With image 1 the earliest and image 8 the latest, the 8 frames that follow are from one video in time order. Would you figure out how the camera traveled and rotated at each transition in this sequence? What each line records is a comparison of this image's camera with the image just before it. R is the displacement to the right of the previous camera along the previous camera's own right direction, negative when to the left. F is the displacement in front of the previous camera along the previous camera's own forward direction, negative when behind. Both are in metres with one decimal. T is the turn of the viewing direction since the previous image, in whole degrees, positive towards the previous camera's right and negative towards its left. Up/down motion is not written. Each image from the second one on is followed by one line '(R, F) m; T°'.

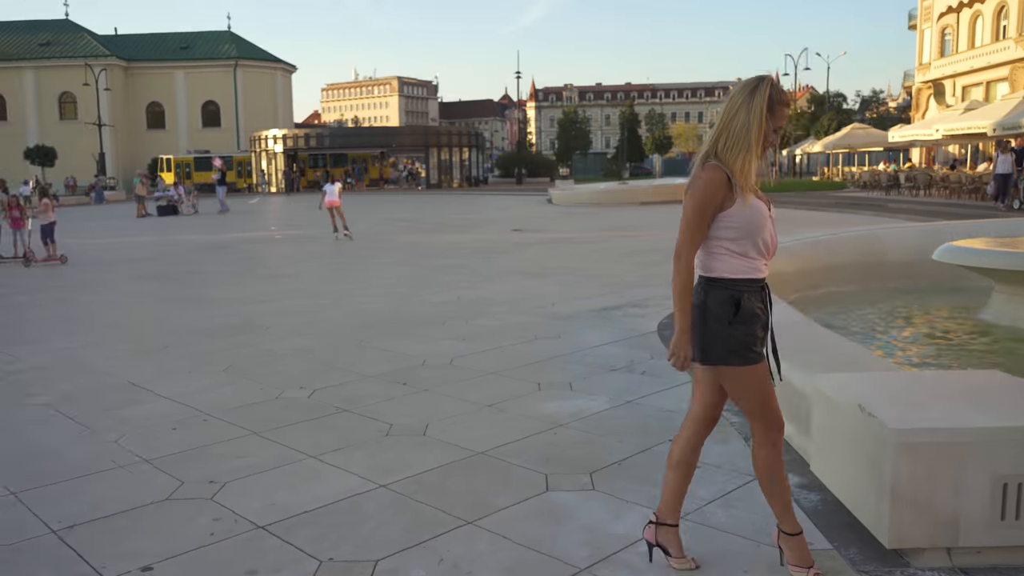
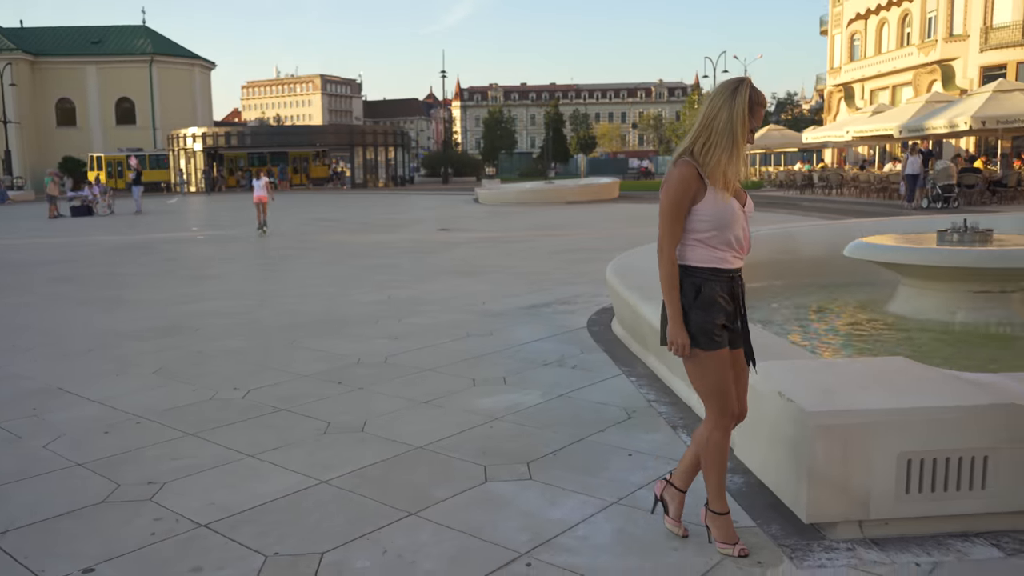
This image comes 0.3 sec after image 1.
(-0.1, -0.1) m; +5°
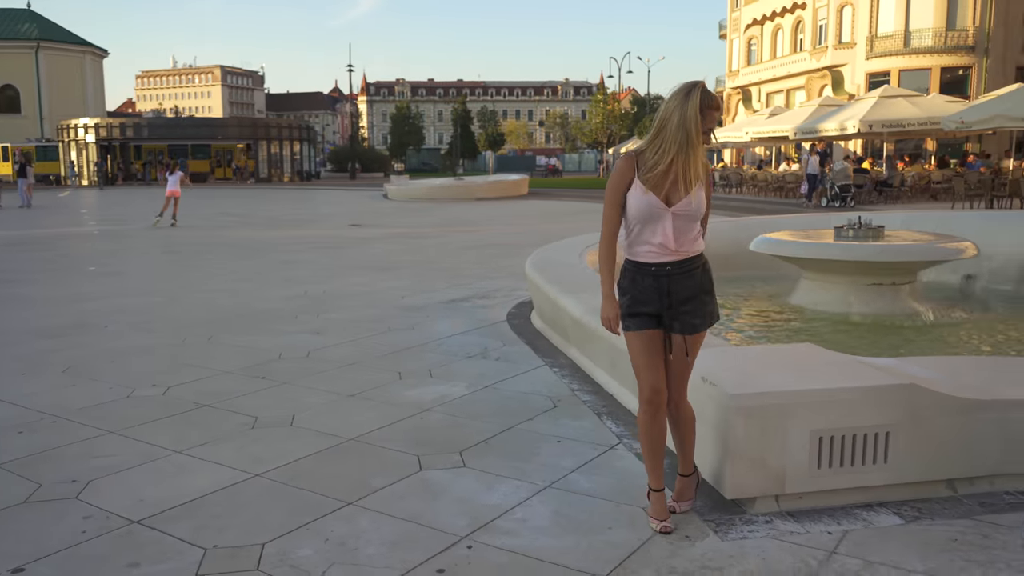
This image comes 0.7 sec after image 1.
(-0.1, -0.1) m; +6°
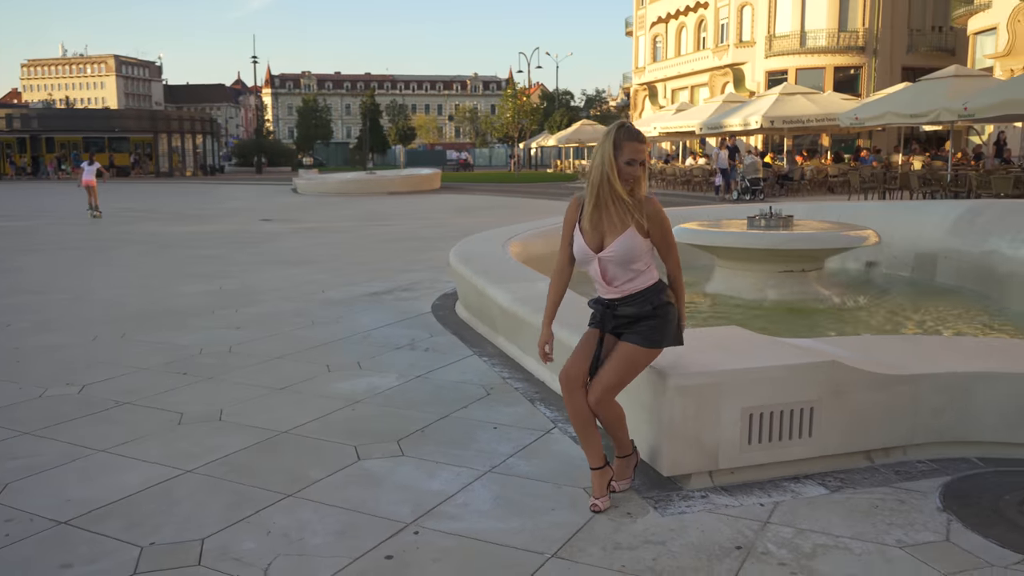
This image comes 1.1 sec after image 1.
(-0.1, 0.0) m; +6°
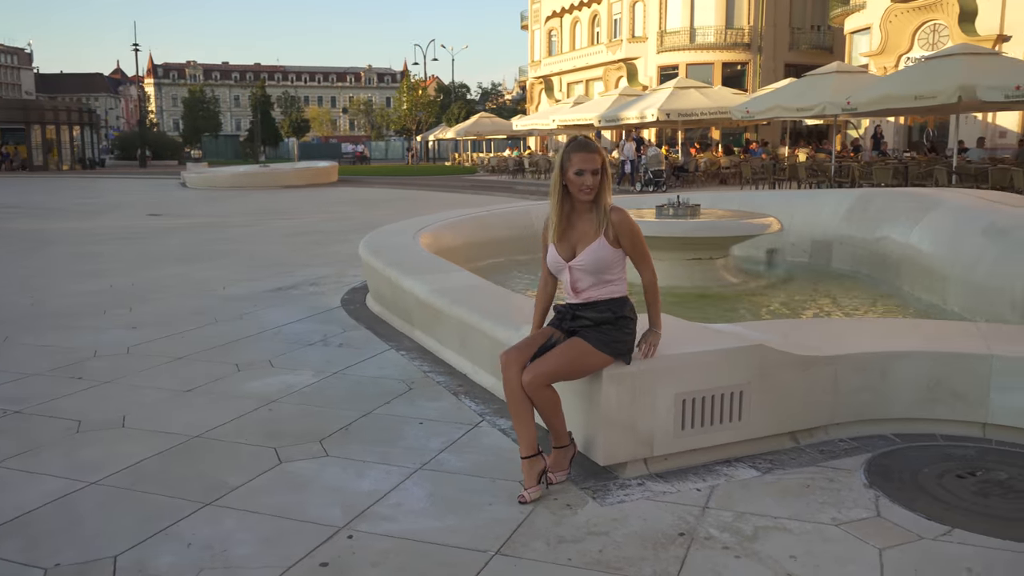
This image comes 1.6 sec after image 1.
(-0.1, +0.1) m; +7°
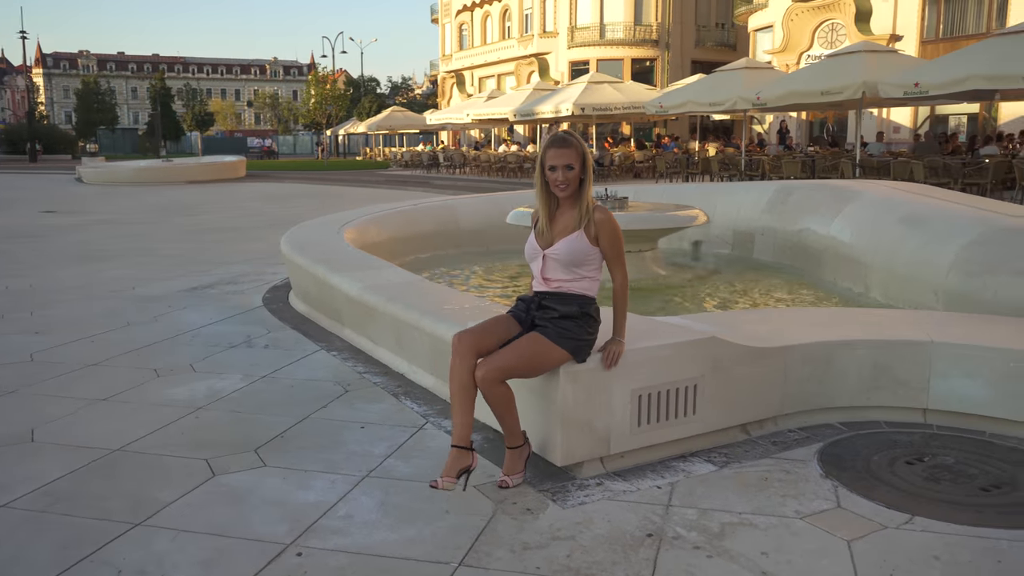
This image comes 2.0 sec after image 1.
(-0.2, +0.2) m; +6°
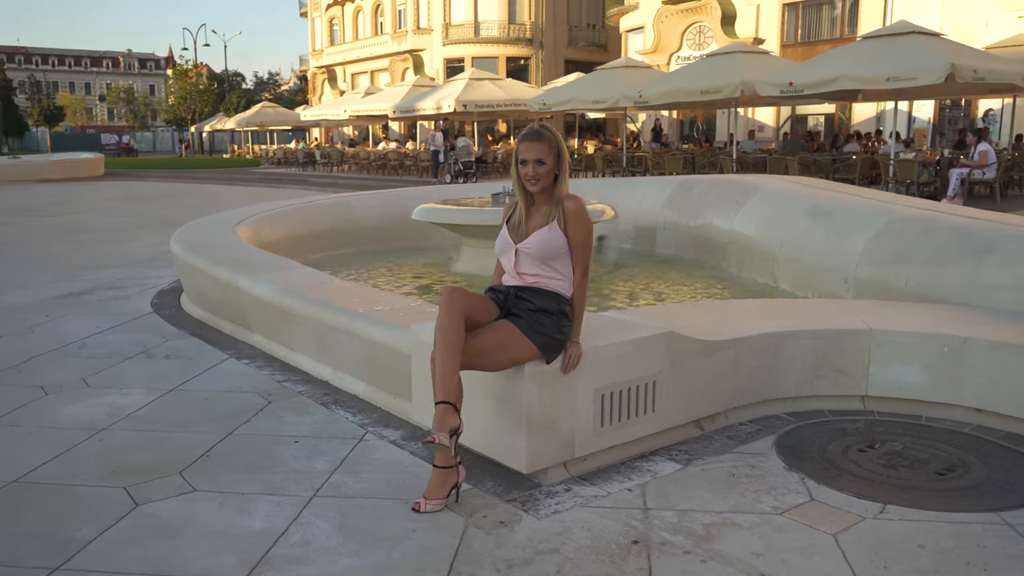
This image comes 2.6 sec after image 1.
(-0.3, +0.3) m; +8°
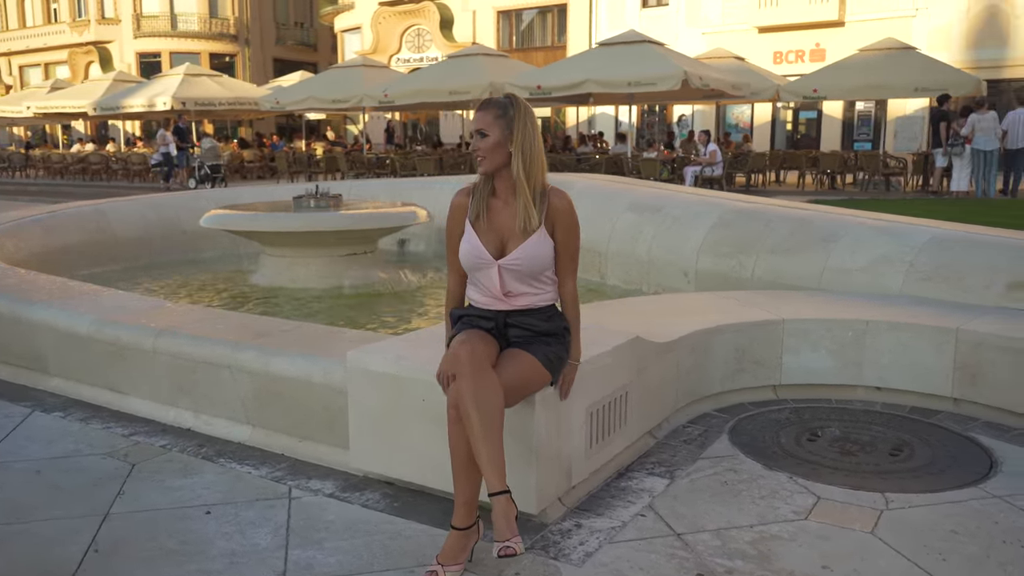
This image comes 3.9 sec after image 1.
(-1.0, +0.7) m; +19°
